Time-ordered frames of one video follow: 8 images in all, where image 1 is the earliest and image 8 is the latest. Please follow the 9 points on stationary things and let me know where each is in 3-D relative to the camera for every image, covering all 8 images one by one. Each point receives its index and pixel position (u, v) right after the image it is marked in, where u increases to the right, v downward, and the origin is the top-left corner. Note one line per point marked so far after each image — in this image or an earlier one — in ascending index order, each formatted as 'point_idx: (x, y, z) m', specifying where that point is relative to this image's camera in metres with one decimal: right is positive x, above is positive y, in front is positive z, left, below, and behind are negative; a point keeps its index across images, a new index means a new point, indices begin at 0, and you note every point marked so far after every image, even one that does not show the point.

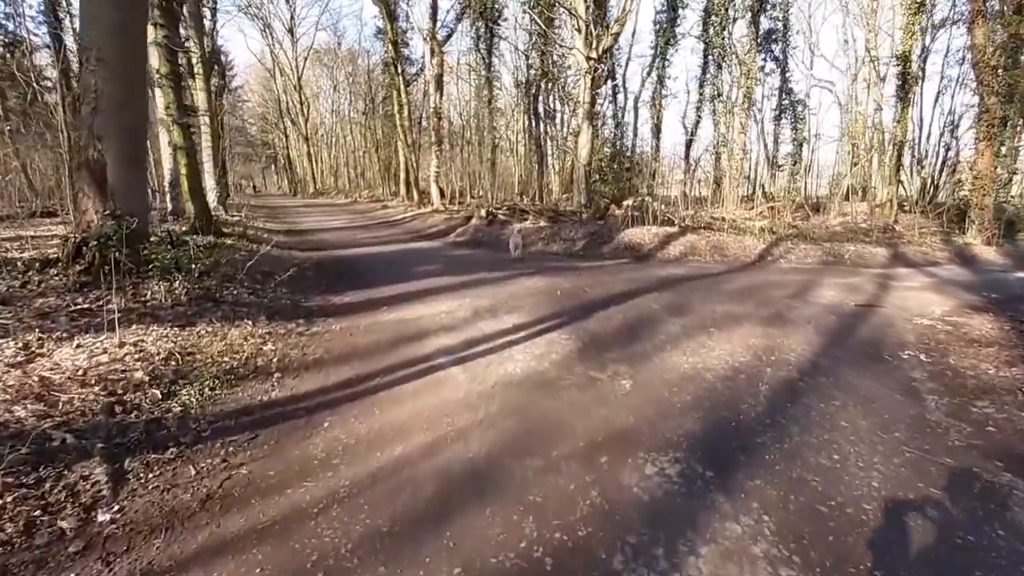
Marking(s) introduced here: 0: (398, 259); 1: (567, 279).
0: (-3.2, +0.9, +13.9) m
1: (+1.1, +0.2, +9.8) m
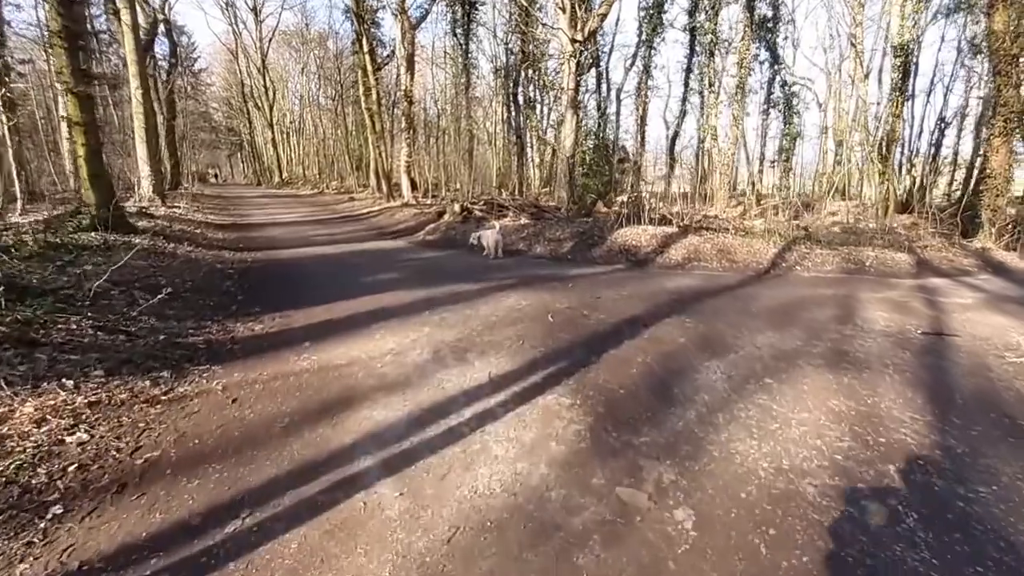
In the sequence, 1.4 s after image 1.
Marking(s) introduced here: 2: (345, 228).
0: (-3.8, +0.7, +11.6) m
1: (+0.8, -0.1, +7.8) m
2: (-6.3, +2.3, +18.6) m
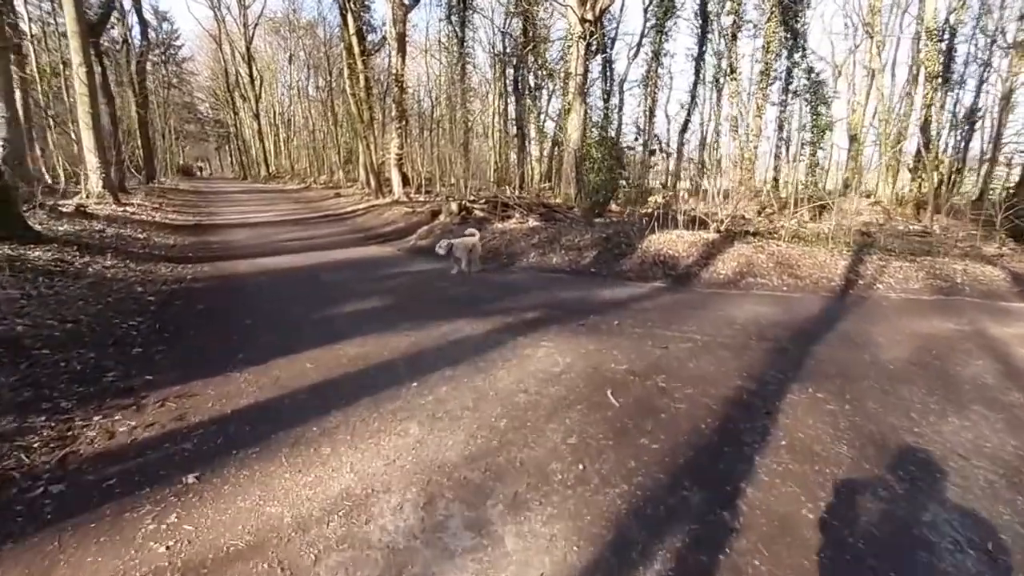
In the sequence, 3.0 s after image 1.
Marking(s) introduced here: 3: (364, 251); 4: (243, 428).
0: (-3.5, +0.2, +9.1) m
1: (+1.1, -0.6, +5.3) m
2: (-6.1, +2.0, +16.0) m
3: (-3.8, +1.0, +12.6) m
4: (-1.9, -1.0, +3.5) m
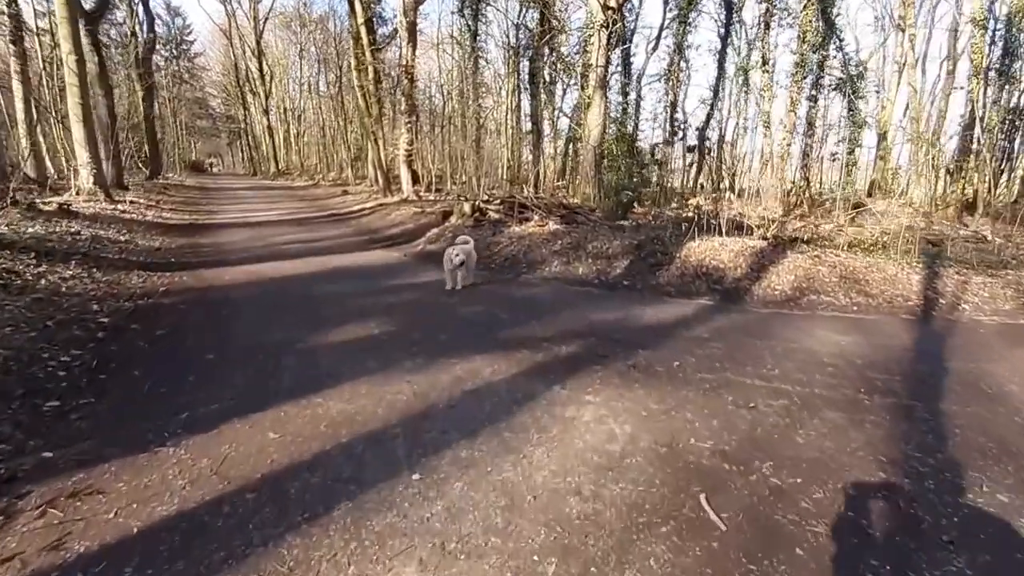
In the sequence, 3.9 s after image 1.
0: (-3.2, 0.0, +7.9) m
1: (+1.4, -0.9, +4.0) m
2: (-5.6, +1.8, +14.8) m
3: (-3.4, +0.8, +11.3) m
4: (-1.7, -1.3, +2.2) m
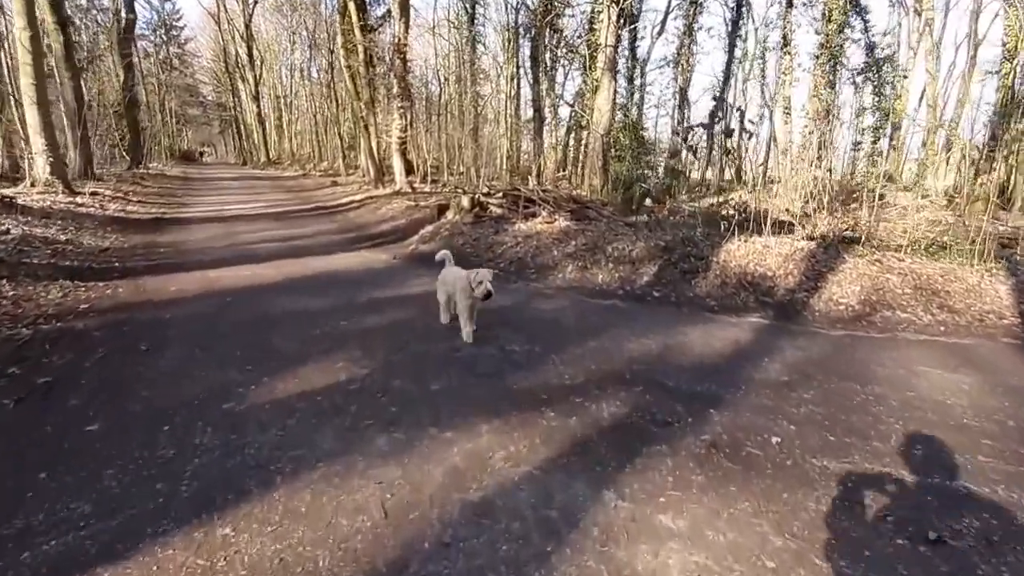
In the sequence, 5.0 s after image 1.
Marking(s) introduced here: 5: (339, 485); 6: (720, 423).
0: (-3.0, -0.2, +6.3) m
1: (+1.5, -1.2, +2.5) m
2: (-5.5, +1.7, +13.2) m
3: (-3.2, +0.6, +9.7) m
4: (-1.5, -1.6, +0.7) m
5: (-1.0, -1.1, +2.8) m
6: (+1.5, -1.0, +3.6) m
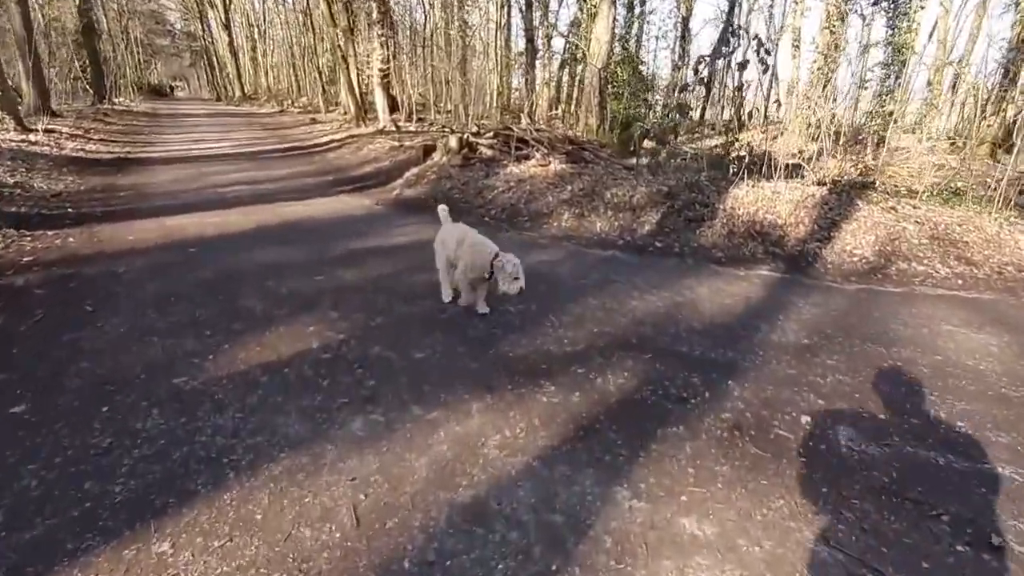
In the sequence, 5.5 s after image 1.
0: (-3.1, +0.3, +5.7) m
1: (+1.5, -1.1, +2.1) m
2: (-5.7, +3.0, +12.3) m
3: (-3.4, +1.6, +9.0) m
4: (-1.5, -1.7, +0.3) m
5: (-1.0, -0.9, +2.4) m
6: (+1.5, -0.7, +3.2) m
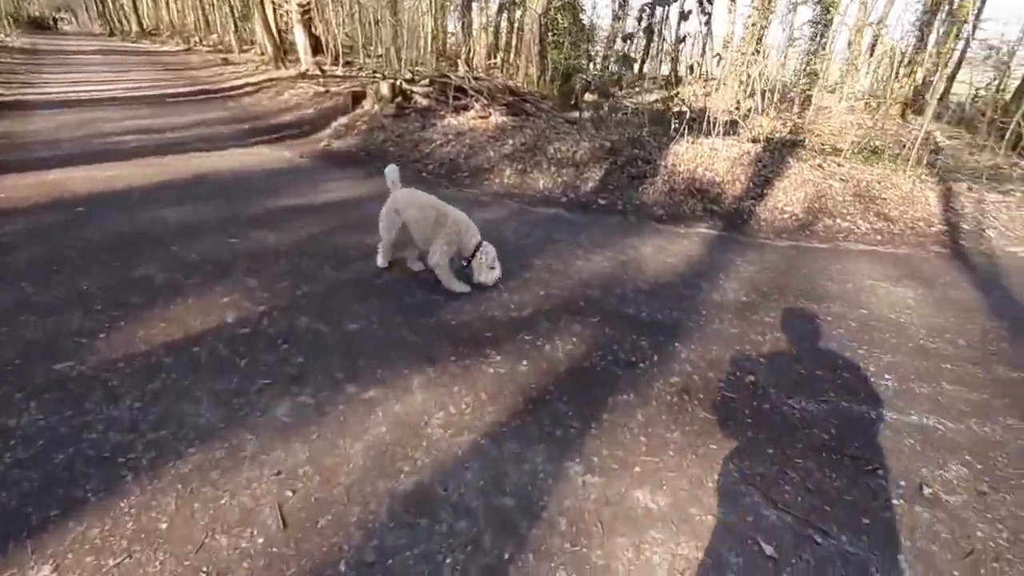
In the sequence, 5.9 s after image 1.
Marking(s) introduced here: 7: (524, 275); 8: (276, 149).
0: (-3.7, +0.7, +5.0) m
1: (+1.3, -0.9, +2.1) m
2: (-7.1, +3.9, +11.0) m
3: (-4.4, +2.2, +8.2) m
4: (-1.5, -1.7, +0.1) m
5: (-1.2, -0.8, +2.1) m
6: (+1.1, -0.5, +3.2) m
7: (+0.1, +0.1, +4.3) m
8: (-4.1, +2.4, +8.6) m
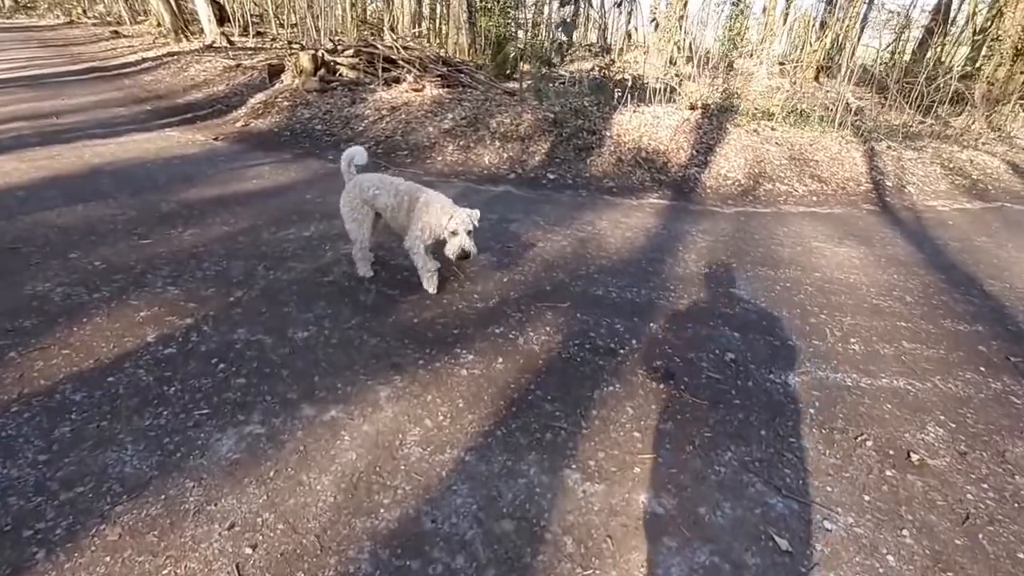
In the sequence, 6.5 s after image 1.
0: (-4.2, +0.6, +4.3) m
1: (+1.3, -0.8, +2.1) m
2: (-8.4, +3.8, +9.6) m
3: (-5.3, +2.2, +7.2) m
4: (-1.2, -1.9, -0.2) m
5: (-1.2, -0.9, +1.7) m
6: (+1.0, -0.3, +3.1) m
7: (-0.2, +0.2, +4.0) m
8: (-5.1, +2.4, +7.7) m
